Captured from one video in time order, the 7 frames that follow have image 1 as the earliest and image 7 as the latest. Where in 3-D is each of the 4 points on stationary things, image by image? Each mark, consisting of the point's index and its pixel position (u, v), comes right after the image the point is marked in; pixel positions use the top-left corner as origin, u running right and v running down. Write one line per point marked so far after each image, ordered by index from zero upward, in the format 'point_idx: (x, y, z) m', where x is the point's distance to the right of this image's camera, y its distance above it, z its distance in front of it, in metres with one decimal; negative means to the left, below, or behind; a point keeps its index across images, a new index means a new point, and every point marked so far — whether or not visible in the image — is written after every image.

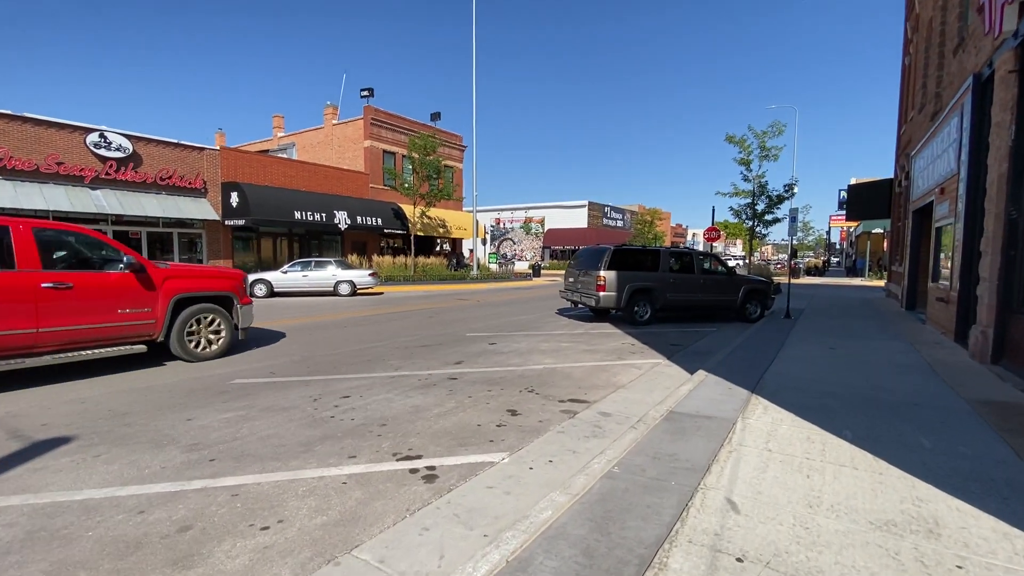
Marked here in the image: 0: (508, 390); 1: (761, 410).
0: (-0.1, -1.4, +6.5) m
1: (+2.8, -1.4, +5.3) m
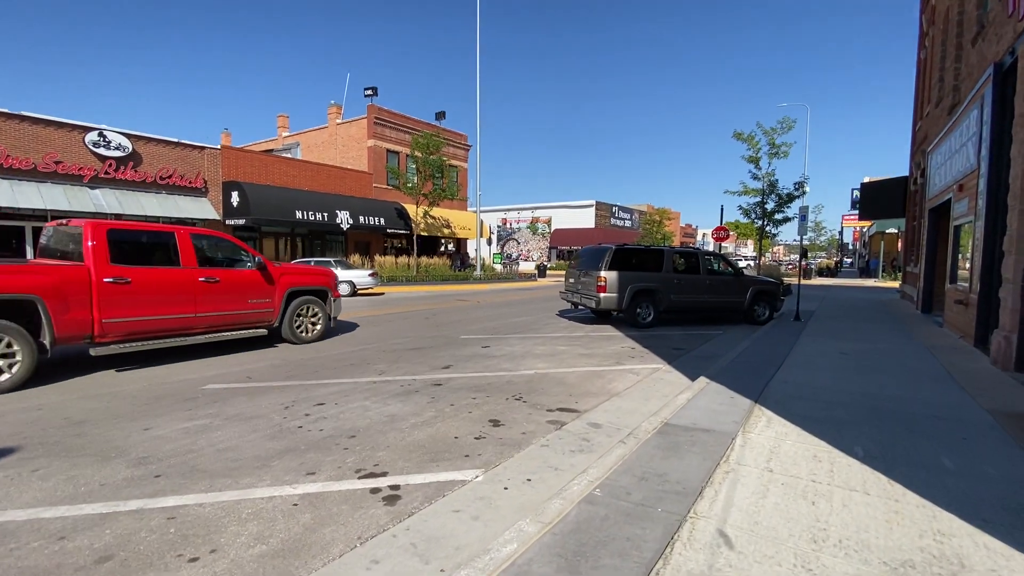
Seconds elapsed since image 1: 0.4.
0: (-0.2, -1.4, +6.2) m
1: (+2.6, -1.4, +4.9) m
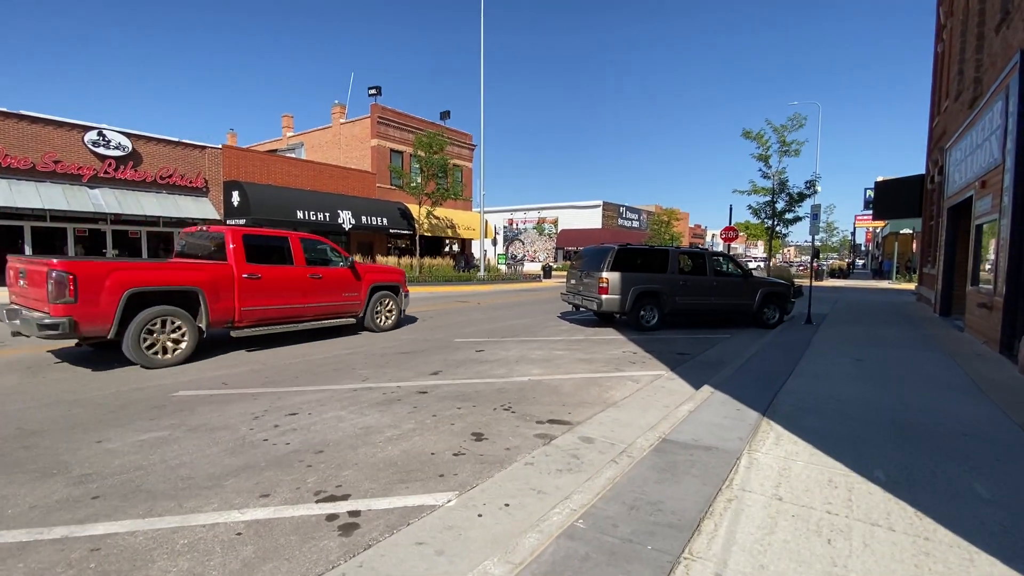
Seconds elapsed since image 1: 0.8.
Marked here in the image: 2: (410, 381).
0: (-0.4, -1.4, +5.7) m
1: (+2.4, -1.4, +4.4) m
2: (-1.4, -1.3, +6.8) m
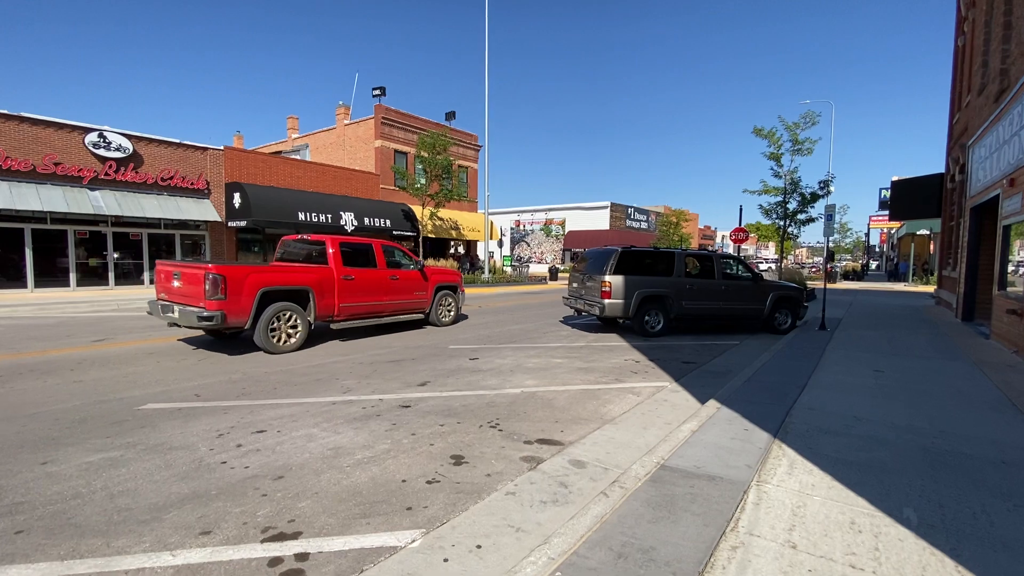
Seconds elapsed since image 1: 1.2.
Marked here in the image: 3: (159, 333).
0: (-0.5, -1.5, +5.3) m
1: (+2.2, -1.5, +3.9) m
2: (-1.6, -1.4, +6.4) m
3: (-7.6, -1.0, +10.3) m
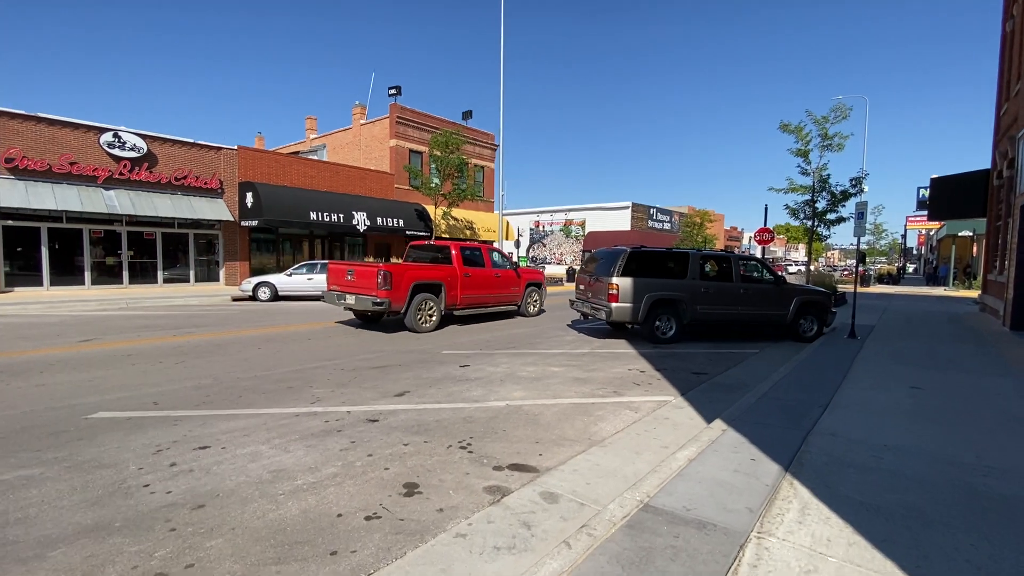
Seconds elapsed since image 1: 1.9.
0: (-0.8, -1.5, +4.7) m
1: (+1.9, -1.5, +3.2) m
2: (-1.8, -1.4, +5.9) m
3: (-7.6, -0.9, +10.0) m
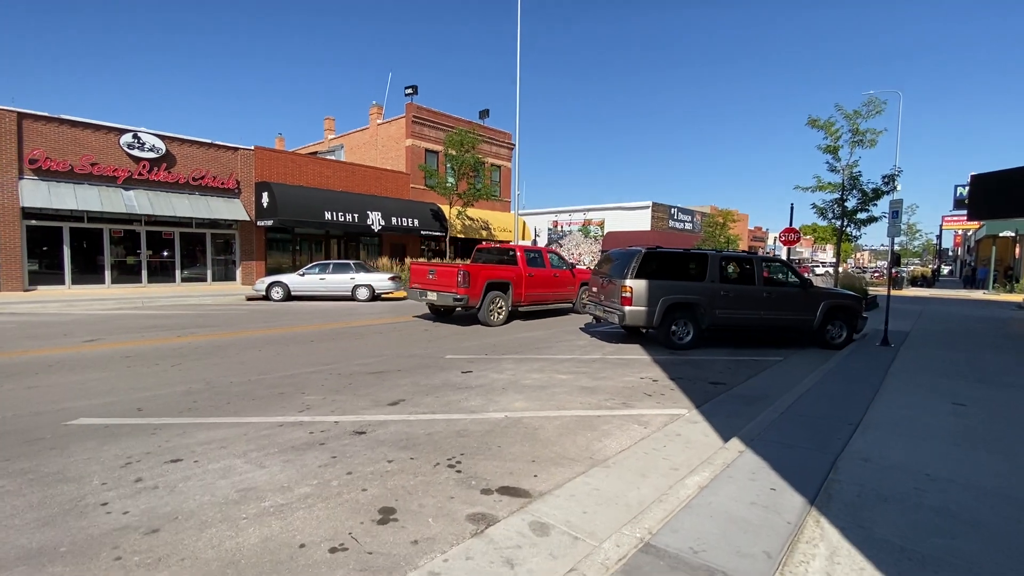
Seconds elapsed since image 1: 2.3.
0: (-0.8, -1.6, +4.4) m
1: (+1.8, -1.6, +2.8) m
2: (-1.8, -1.4, +5.5) m
3: (-7.4, -0.9, +9.9) m
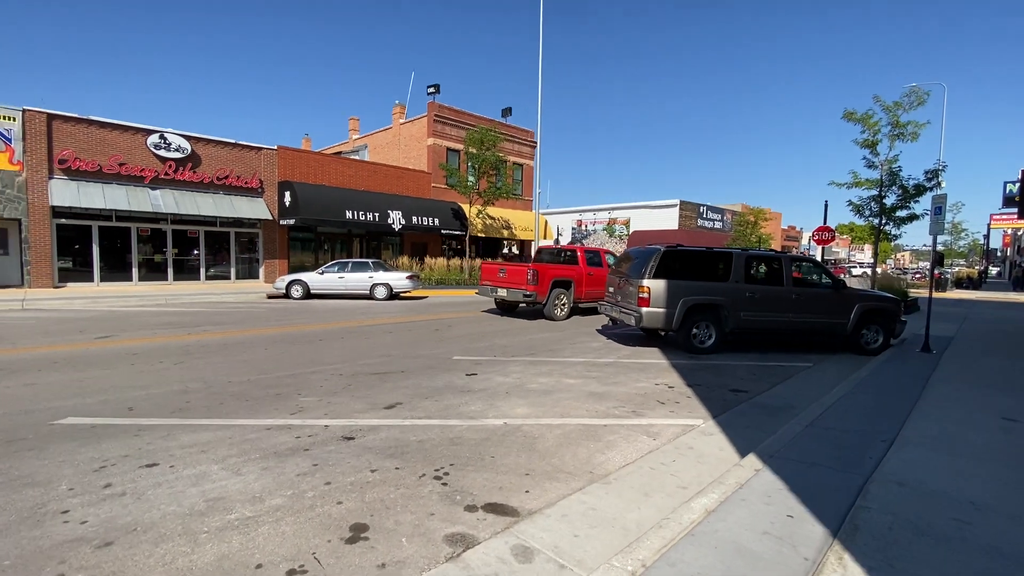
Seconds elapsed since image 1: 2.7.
0: (-0.9, -1.5, +4.1) m
1: (+1.6, -1.6, +2.4) m
2: (-1.8, -1.4, +5.3) m
3: (-7.2, -0.9, +10.0) m
